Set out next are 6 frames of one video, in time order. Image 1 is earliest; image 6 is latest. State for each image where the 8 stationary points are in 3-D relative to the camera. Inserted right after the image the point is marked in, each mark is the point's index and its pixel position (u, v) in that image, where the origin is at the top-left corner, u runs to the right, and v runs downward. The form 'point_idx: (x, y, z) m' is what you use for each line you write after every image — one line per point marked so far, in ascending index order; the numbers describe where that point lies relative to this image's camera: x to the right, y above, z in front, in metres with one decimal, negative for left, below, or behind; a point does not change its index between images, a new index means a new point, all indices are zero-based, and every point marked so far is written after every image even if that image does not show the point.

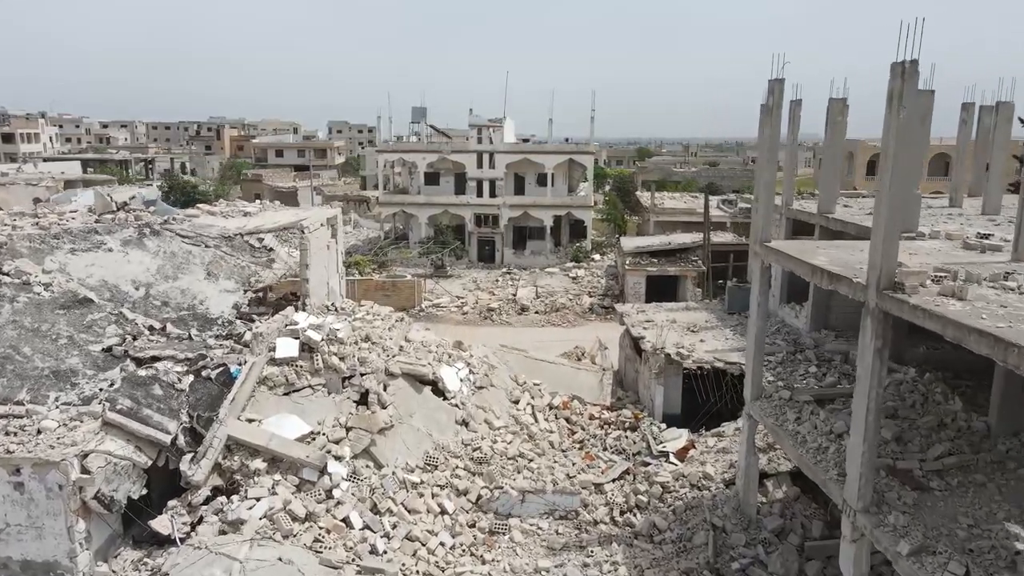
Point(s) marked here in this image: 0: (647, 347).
0: (+1.7, -0.7, +16.2) m
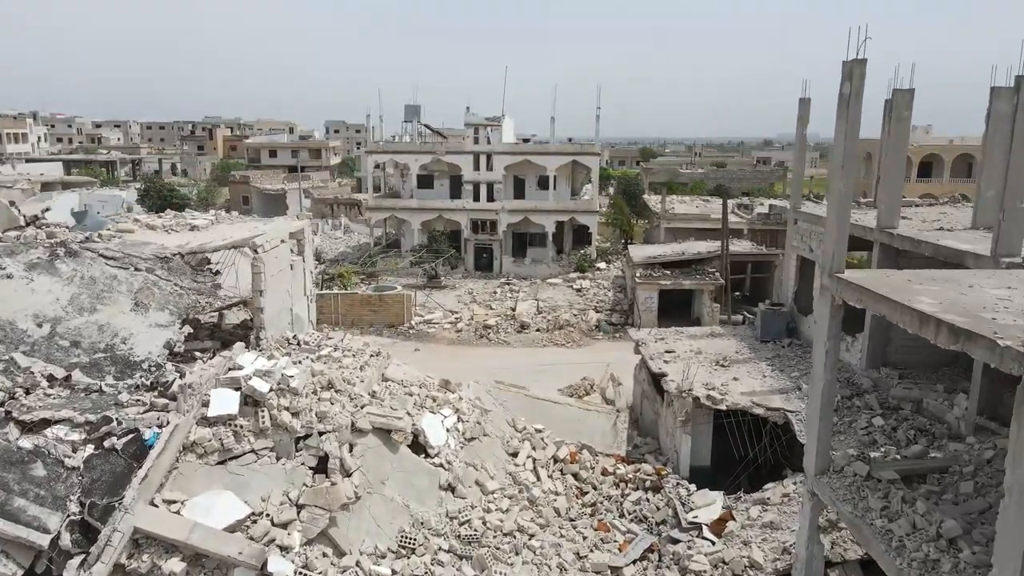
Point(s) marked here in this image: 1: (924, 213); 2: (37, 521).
0: (+1.6, -1.0, +13.6) m
1: (+4.7, +0.9, +15.2) m
2: (-2.9, -1.4, +8.0) m
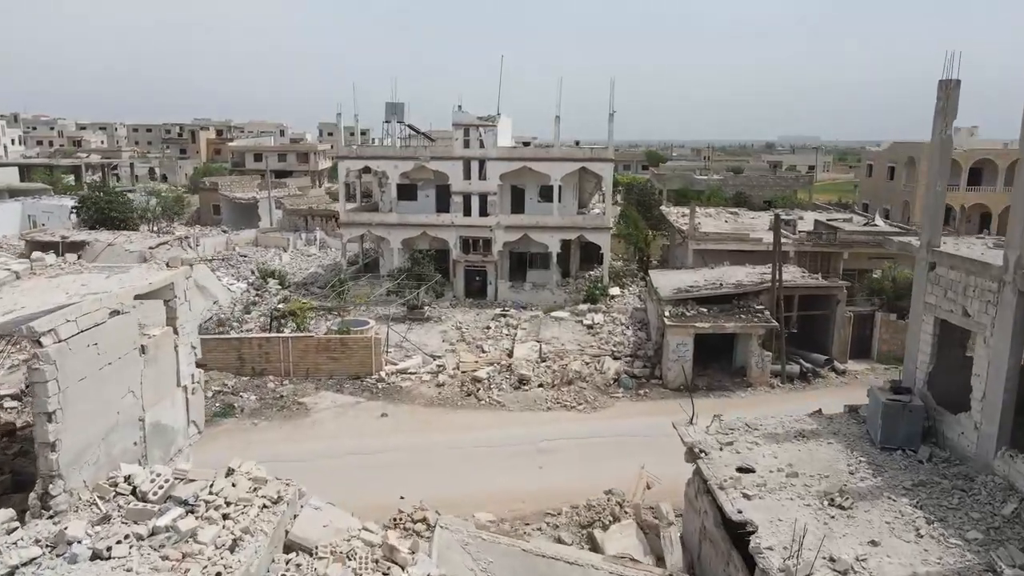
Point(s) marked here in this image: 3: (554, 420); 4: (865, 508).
0: (+1.6, -1.7, +8.0) m
1: (+4.6, +0.2, +9.6) m
2: (-2.9, -2.0, +2.4) m
3: (+0.6, -1.9, +18.9) m
4: (+2.4, -1.5, +9.2) m
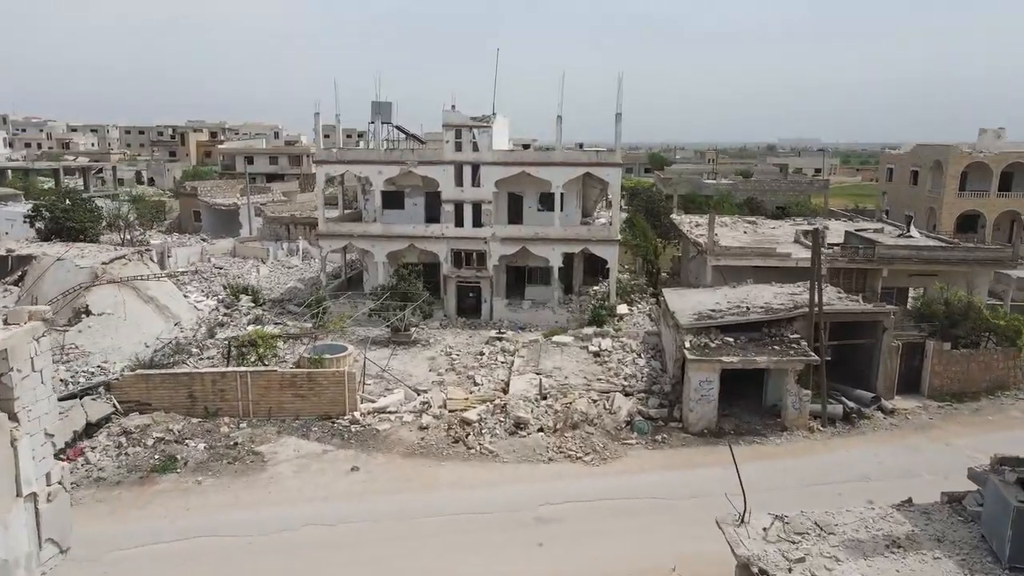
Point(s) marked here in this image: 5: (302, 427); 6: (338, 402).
0: (+1.5, -2.0, +4.9) m
1: (+4.6, -0.1, +6.5) m
2: (-3.0, -2.4, -0.6) m
3: (+0.5, -2.2, +15.9) m
4: (+2.4, -1.9, +6.2) m
5: (-2.9, -1.9, +18.2) m
6: (-2.4, -1.6, +18.6) m
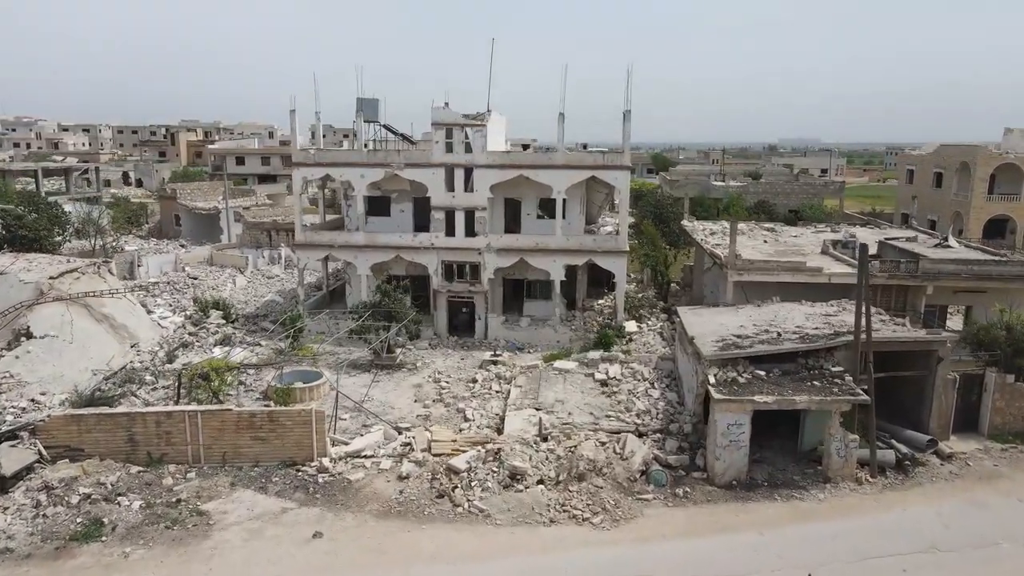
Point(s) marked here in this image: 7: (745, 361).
0: (+1.4, -2.3, +2.3) m
1: (+4.5, -0.4, +3.9) m
2: (-3.1, -2.7, -3.3) m
3: (+0.5, -2.5, +13.2) m
4: (+2.3, -2.2, +3.5) m
5: (-2.9, -2.2, +15.5) m
6: (-2.5, -1.9, +15.9) m
7: (+2.9, -0.9, +16.6) m
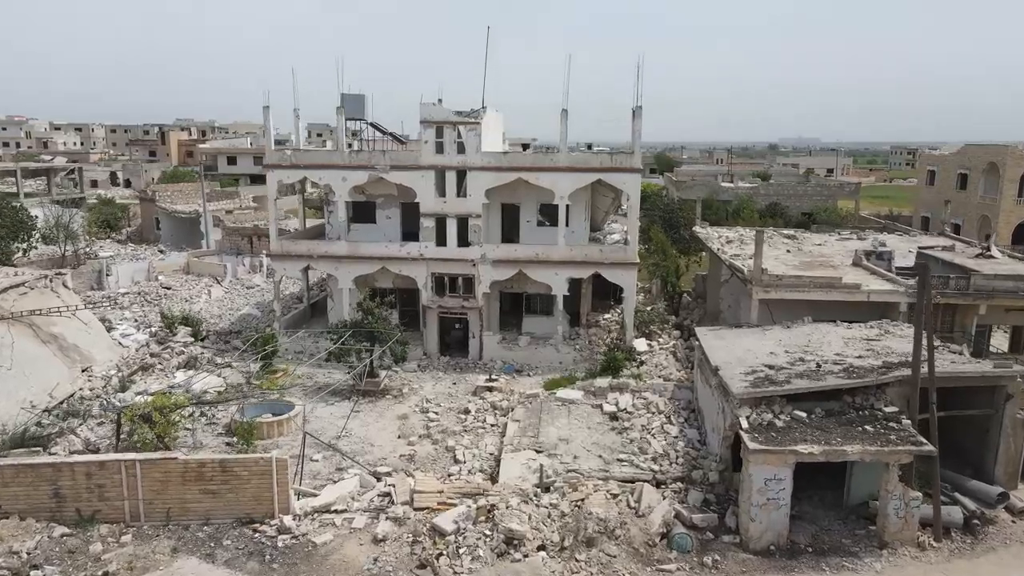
0: (+1.4, -2.6, -0.2) m
1: (+4.5, -0.7, +1.4) m
2: (-3.1, -3.0, -5.7) m
3: (+0.4, -2.8, +10.8) m
4: (+2.3, -2.4, +1.1) m
5: (-3.0, -2.5, +13.1) m
6: (-2.5, -2.2, +13.5) m
7: (+2.9, -1.2, +14.1) m
